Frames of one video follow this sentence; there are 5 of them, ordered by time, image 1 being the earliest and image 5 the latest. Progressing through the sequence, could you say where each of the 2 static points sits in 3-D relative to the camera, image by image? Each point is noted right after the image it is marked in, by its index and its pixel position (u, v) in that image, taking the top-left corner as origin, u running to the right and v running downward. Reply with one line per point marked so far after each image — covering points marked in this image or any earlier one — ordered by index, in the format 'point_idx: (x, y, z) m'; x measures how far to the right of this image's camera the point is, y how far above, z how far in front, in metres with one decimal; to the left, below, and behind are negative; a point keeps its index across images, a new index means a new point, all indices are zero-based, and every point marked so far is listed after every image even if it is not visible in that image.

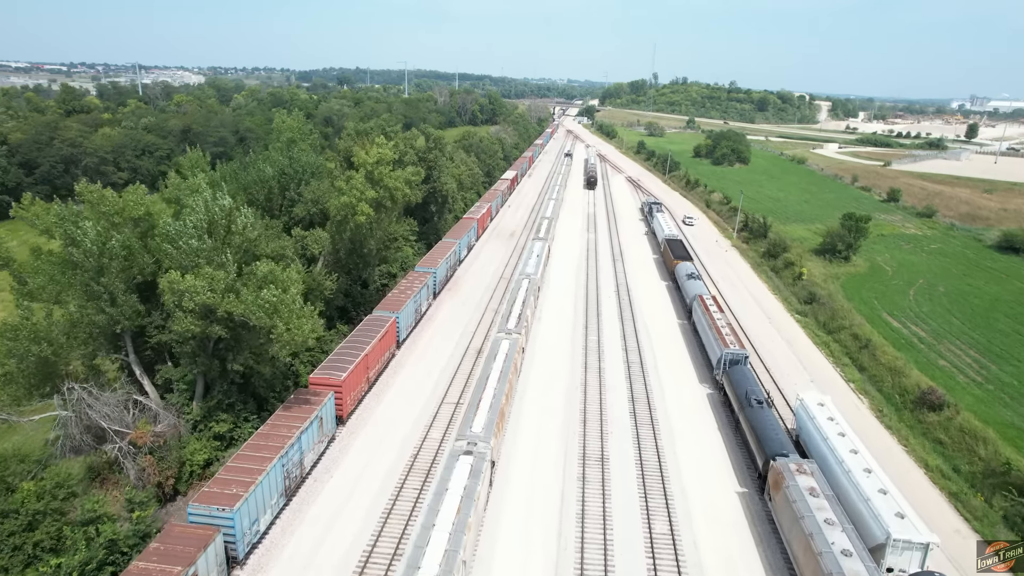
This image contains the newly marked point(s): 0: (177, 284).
0: (-10.5, +0.1, +18.9) m
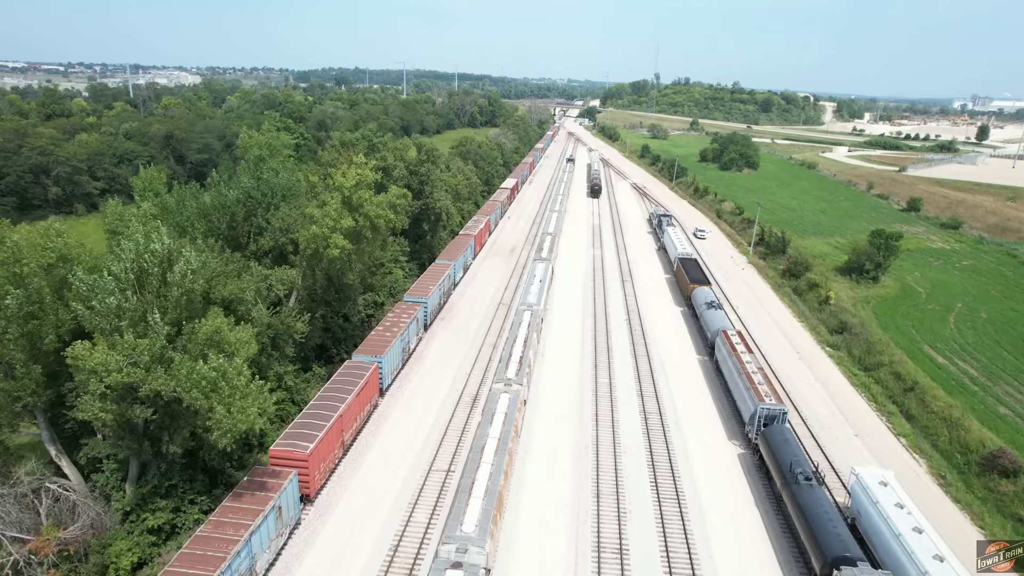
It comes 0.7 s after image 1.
0: (-10.5, -1.7, +14.8) m
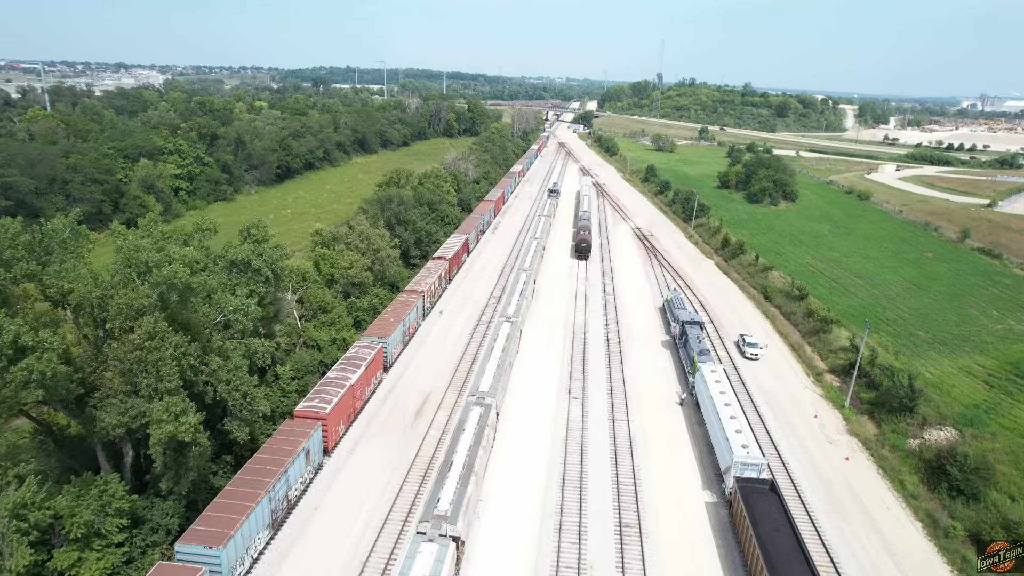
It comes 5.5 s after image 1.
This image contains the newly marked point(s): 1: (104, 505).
0: (-15.1, -11.4, -10.1) m
1: (-12.6, -6.8, +18.5) m
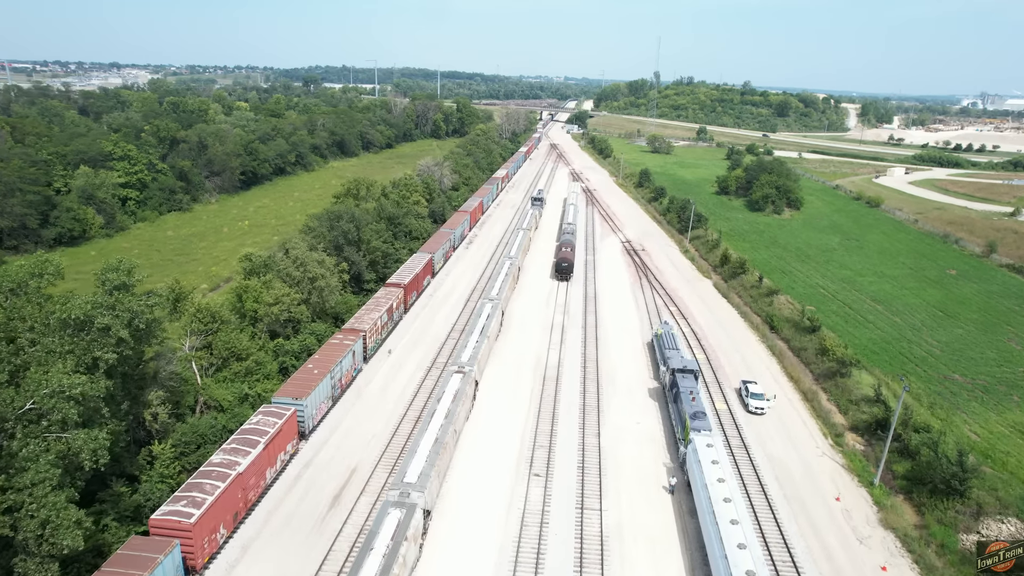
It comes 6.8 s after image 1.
0: (-17.4, -13.6, -16.5) m
1: (-14.8, -8.9, +12.0) m
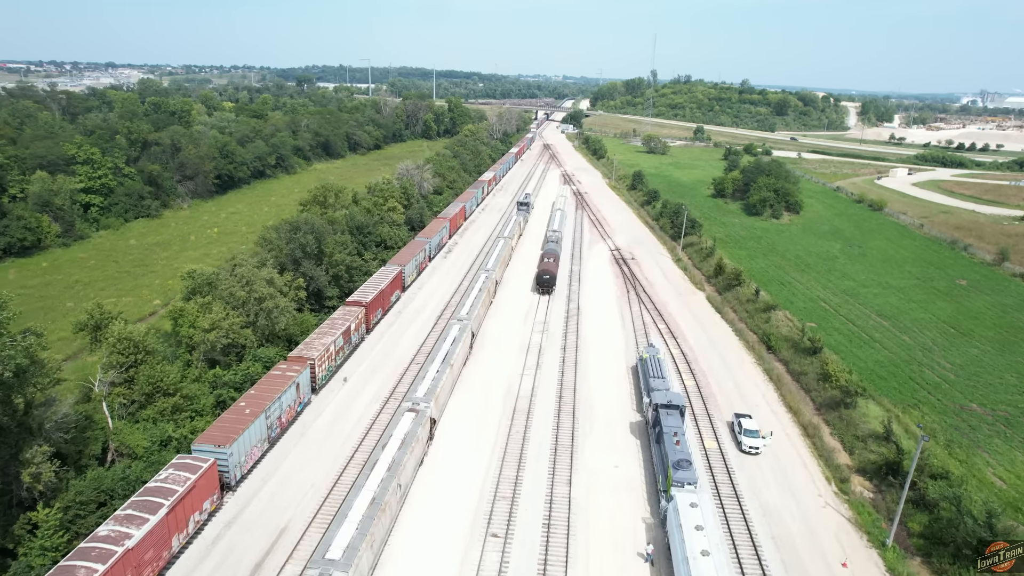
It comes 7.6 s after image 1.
0: (-19.0, -14.8, -20.1) m
1: (-16.5, -10.1, +8.5) m
